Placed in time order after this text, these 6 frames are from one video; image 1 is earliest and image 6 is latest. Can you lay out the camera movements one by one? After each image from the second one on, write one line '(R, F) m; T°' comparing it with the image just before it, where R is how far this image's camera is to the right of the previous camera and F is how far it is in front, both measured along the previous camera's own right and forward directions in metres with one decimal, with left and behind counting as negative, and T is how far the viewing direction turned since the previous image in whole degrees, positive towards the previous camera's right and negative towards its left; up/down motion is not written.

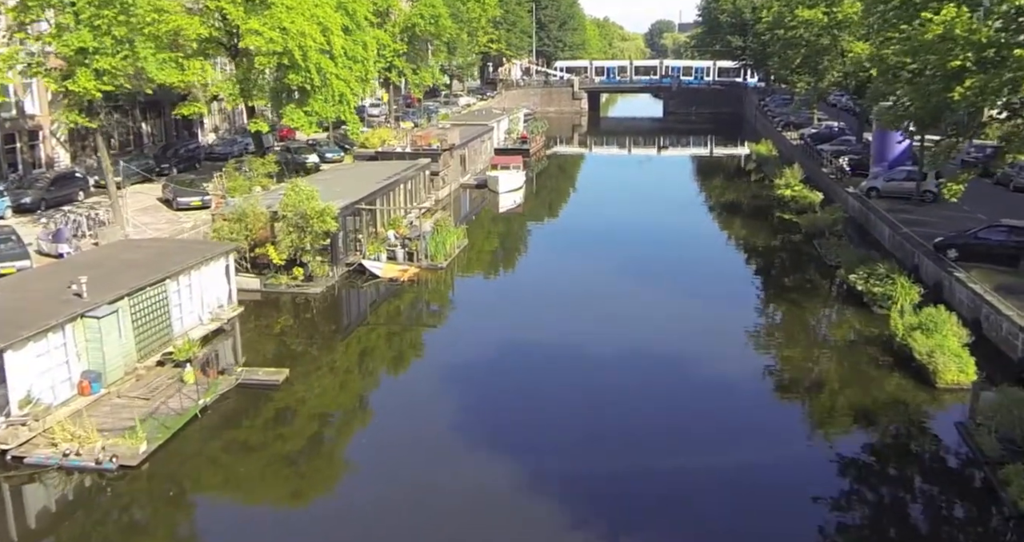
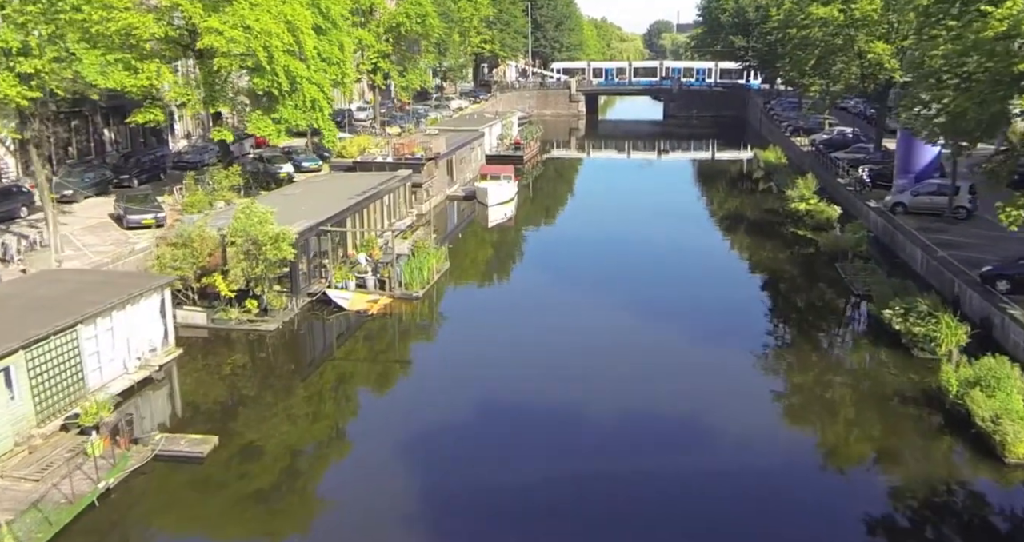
(+0.4, +3.6) m; 0°
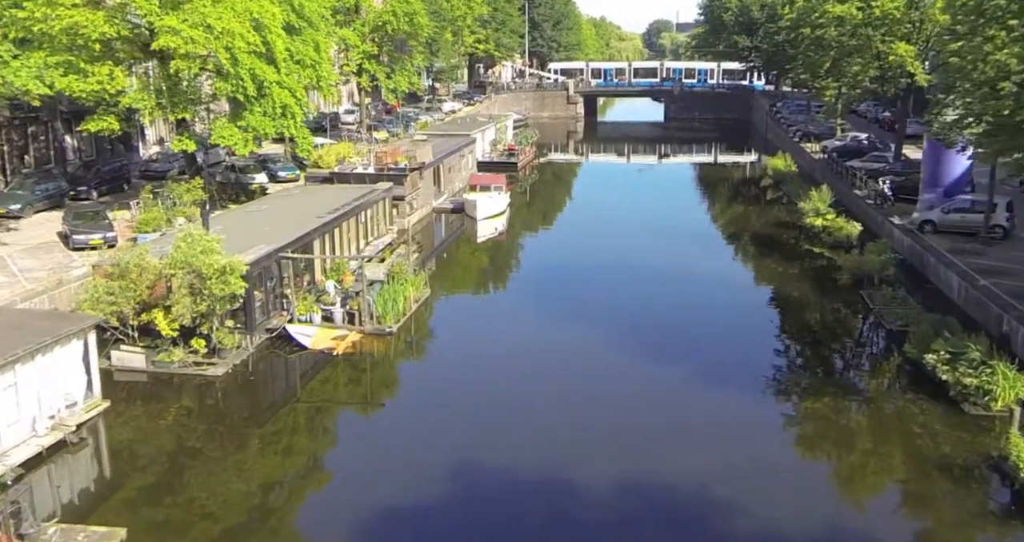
(+0.4, +3.2) m; 0°
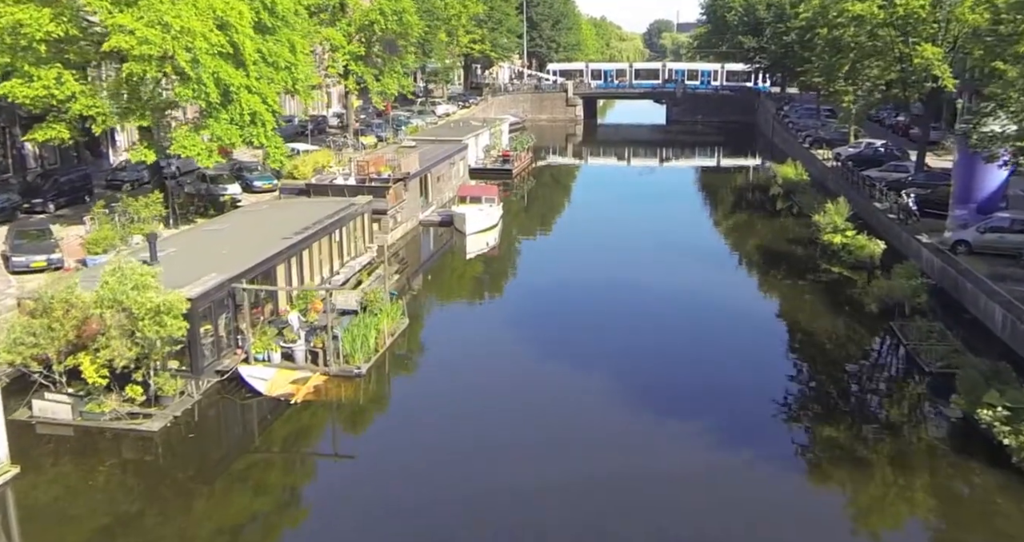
(+0.3, +2.9) m; 0°
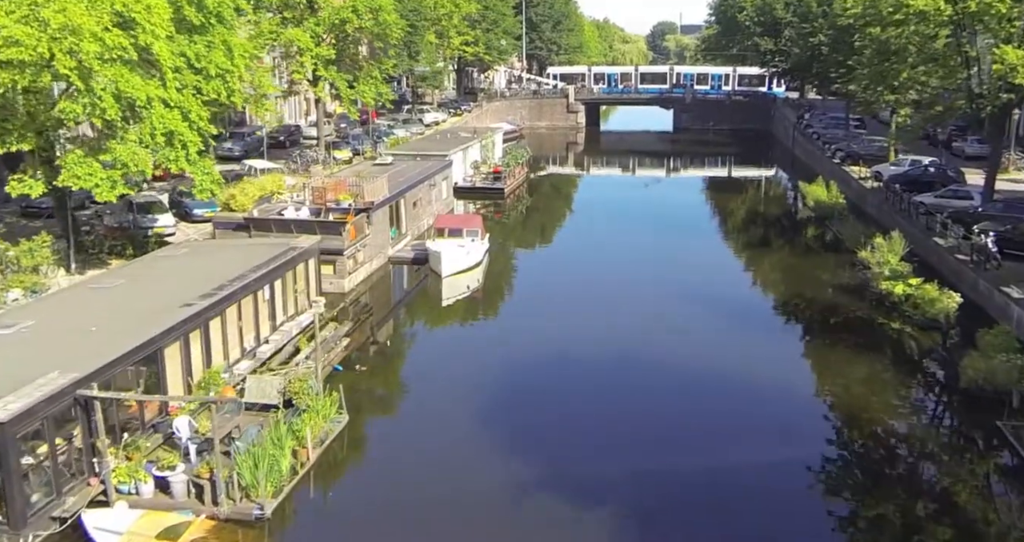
(+0.6, +6.3) m; 0°
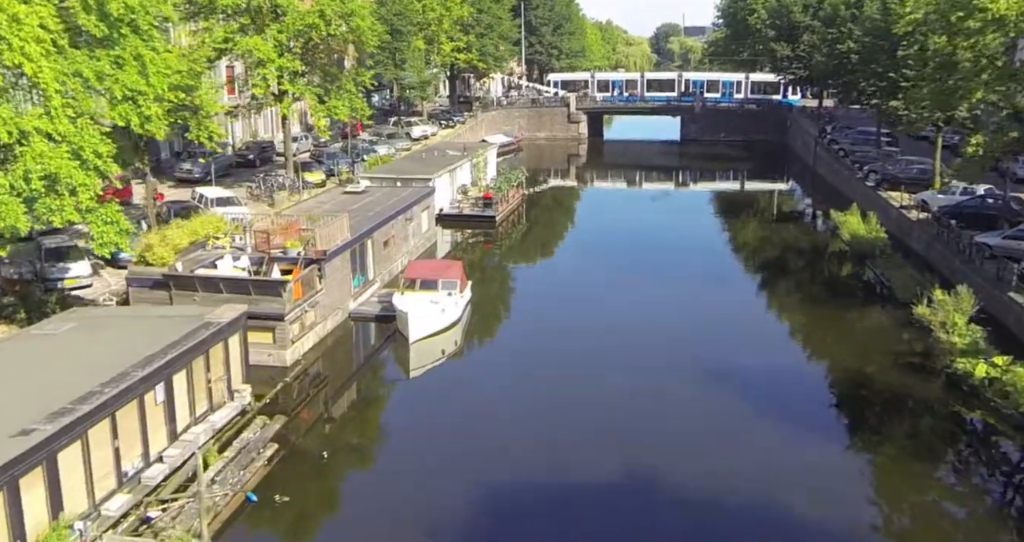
(+0.6, +5.4) m; 0°
